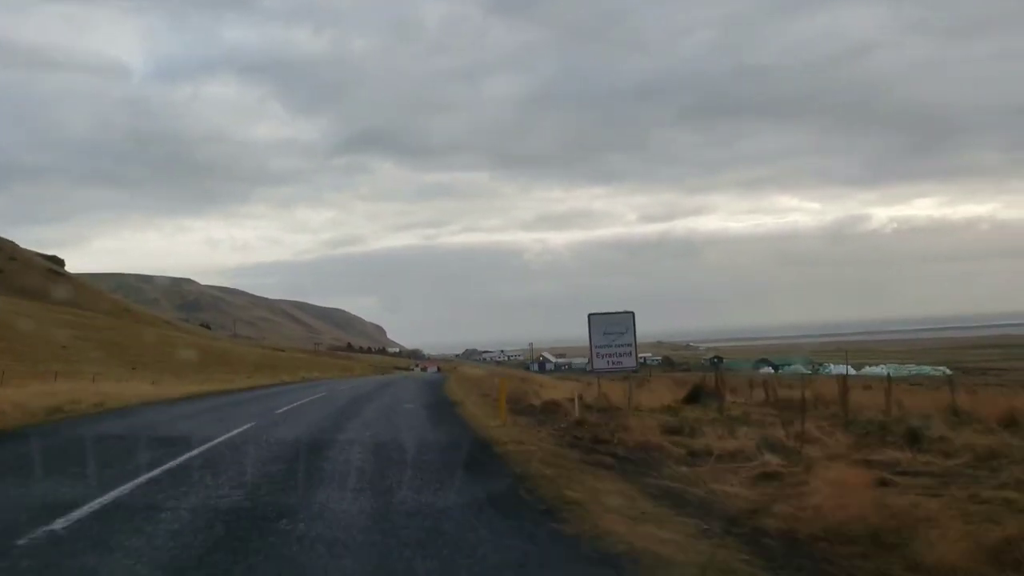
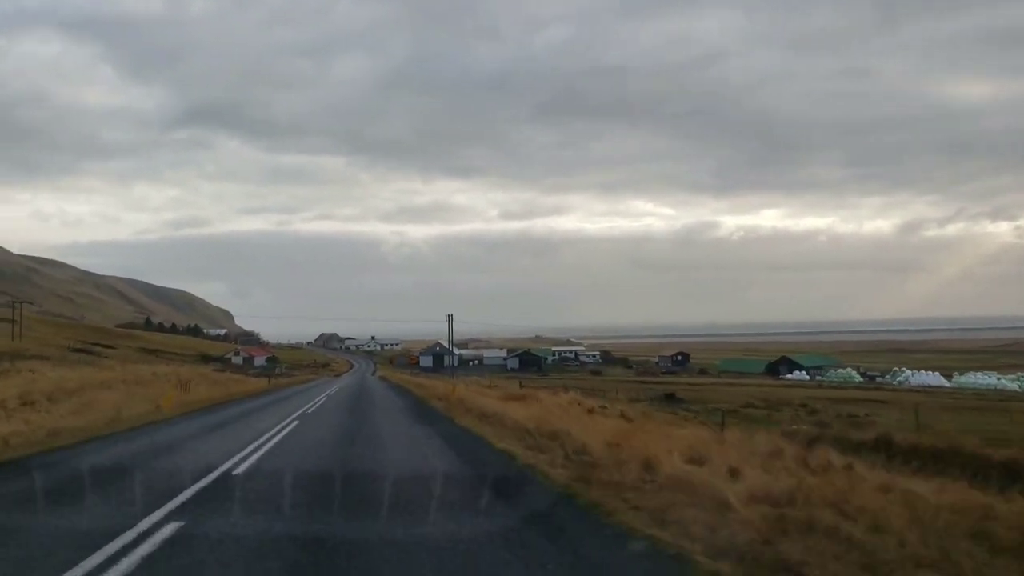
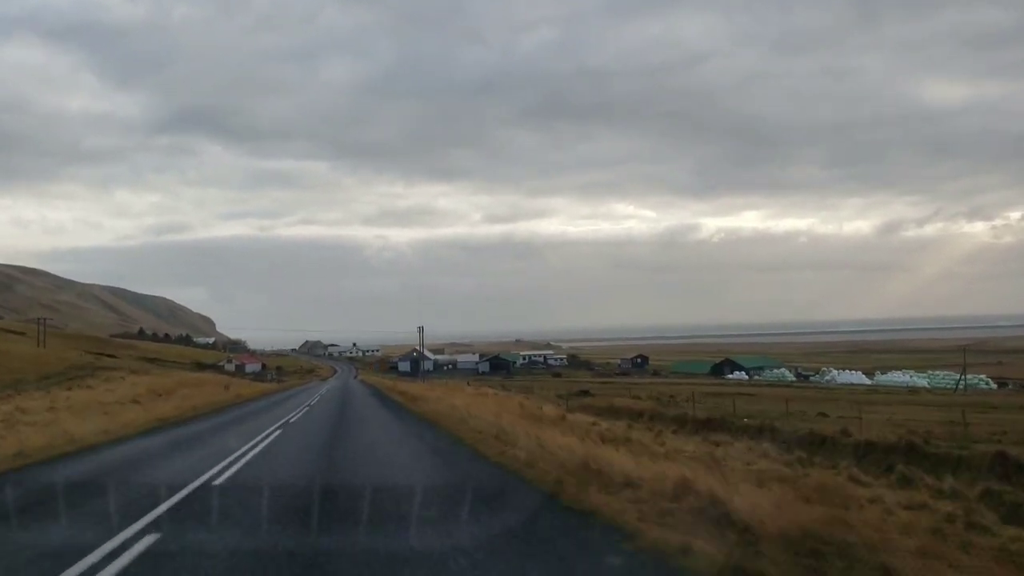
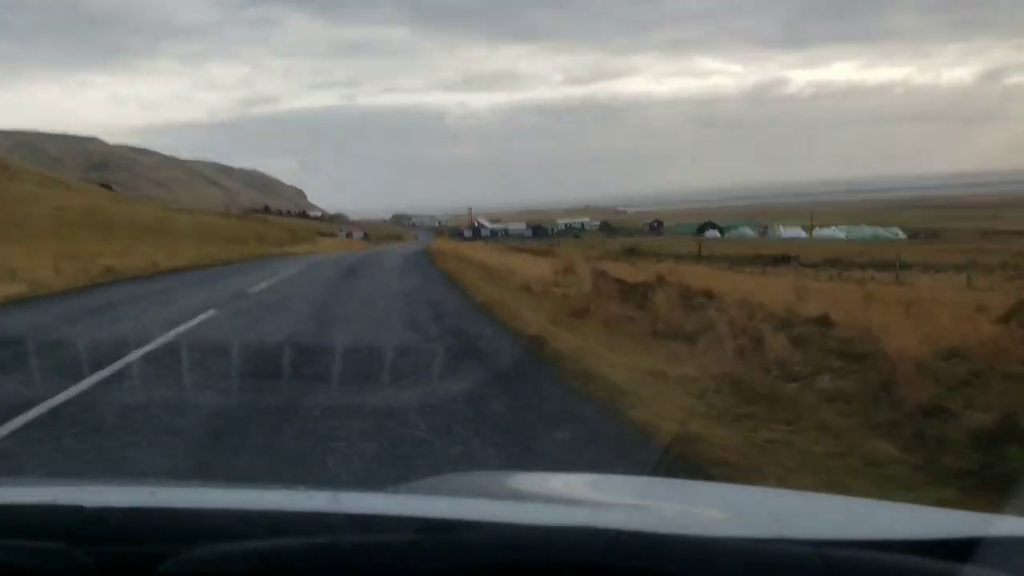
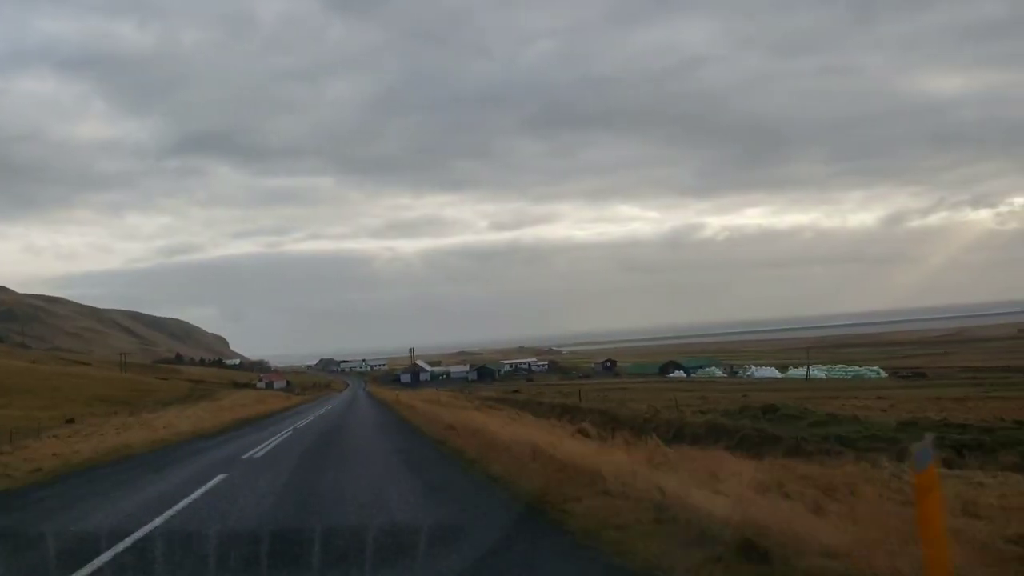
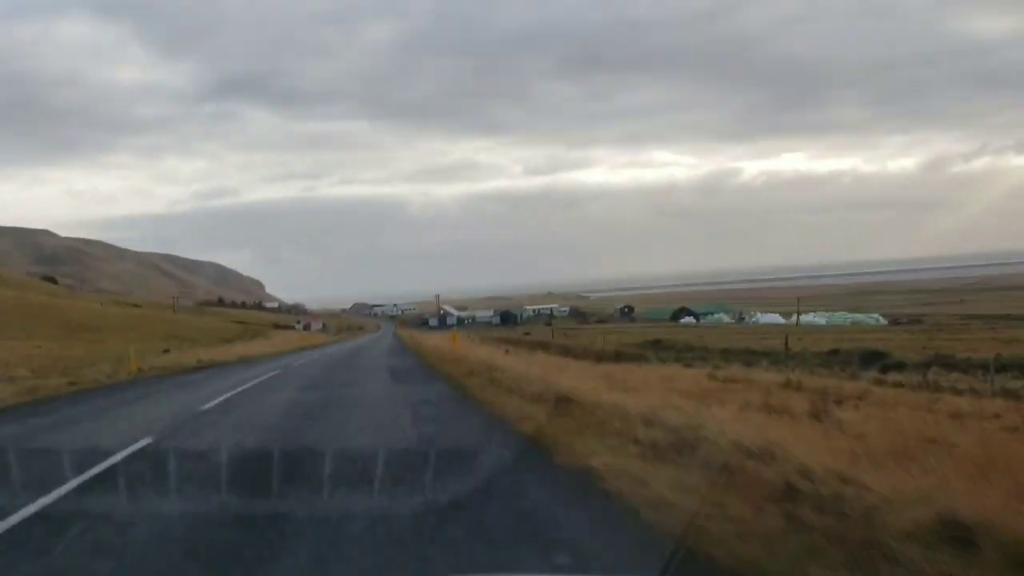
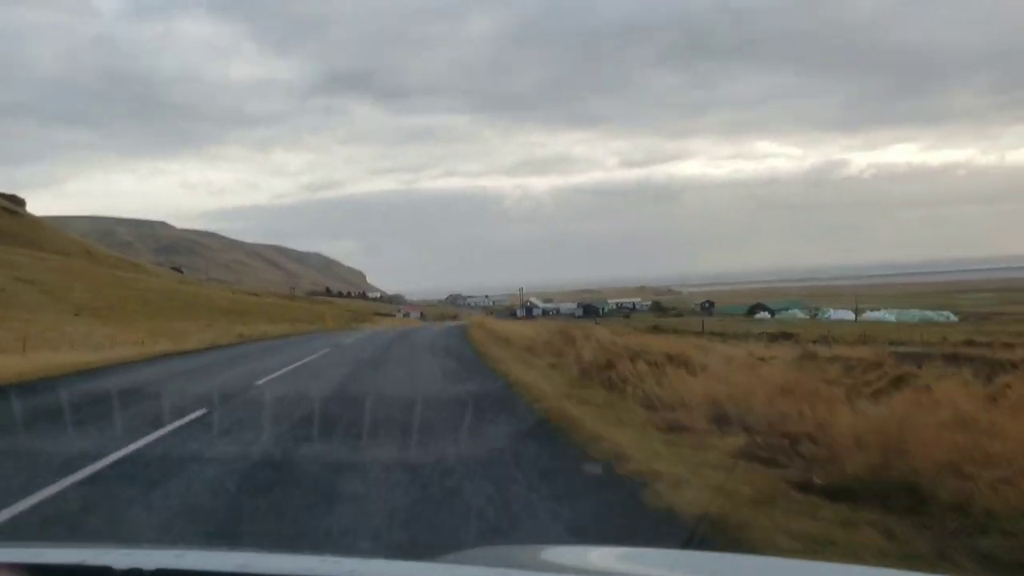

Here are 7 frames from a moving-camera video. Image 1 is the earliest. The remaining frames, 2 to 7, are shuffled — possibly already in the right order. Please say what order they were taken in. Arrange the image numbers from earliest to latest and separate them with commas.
7, 4, 6, 5, 3, 2
